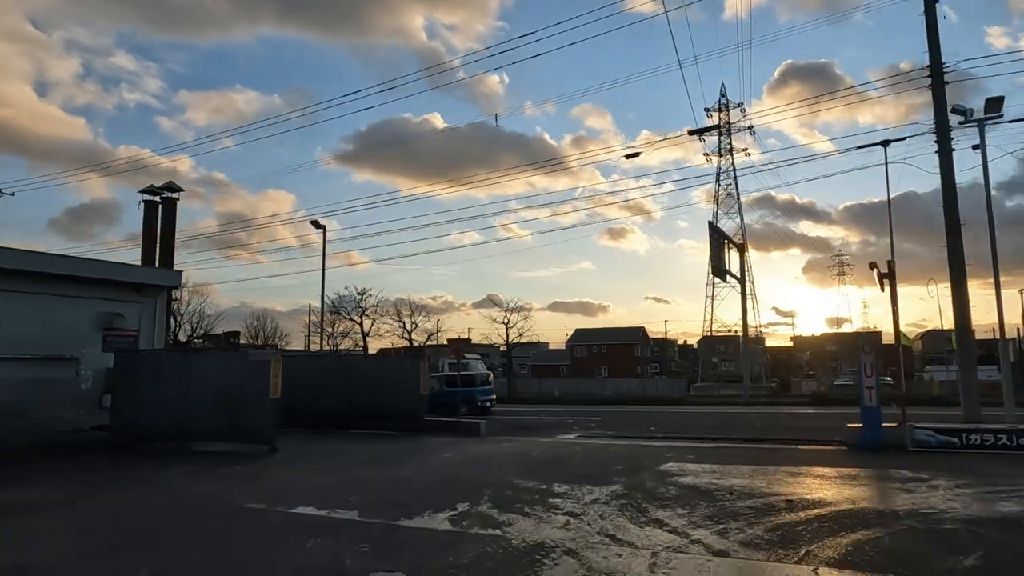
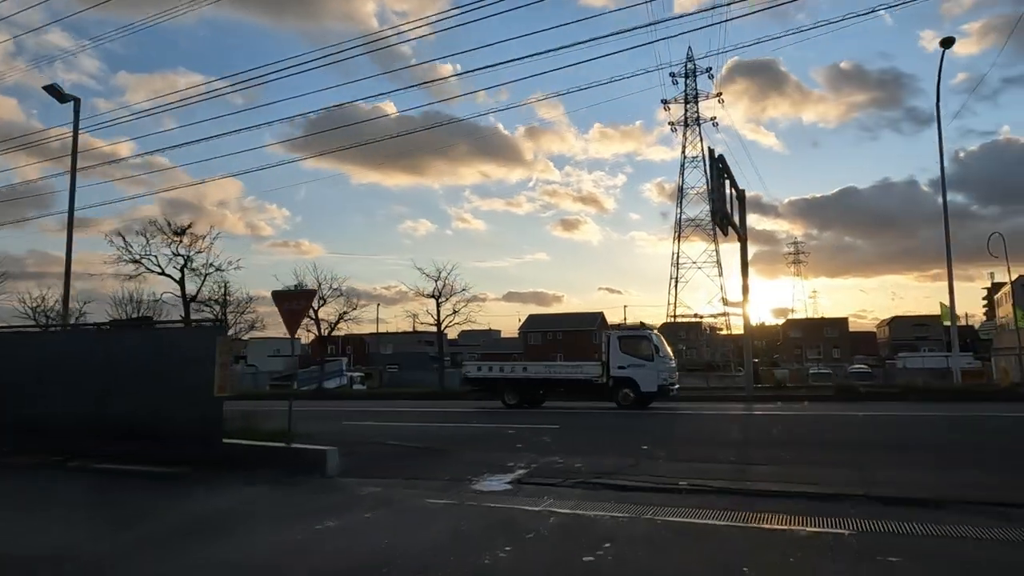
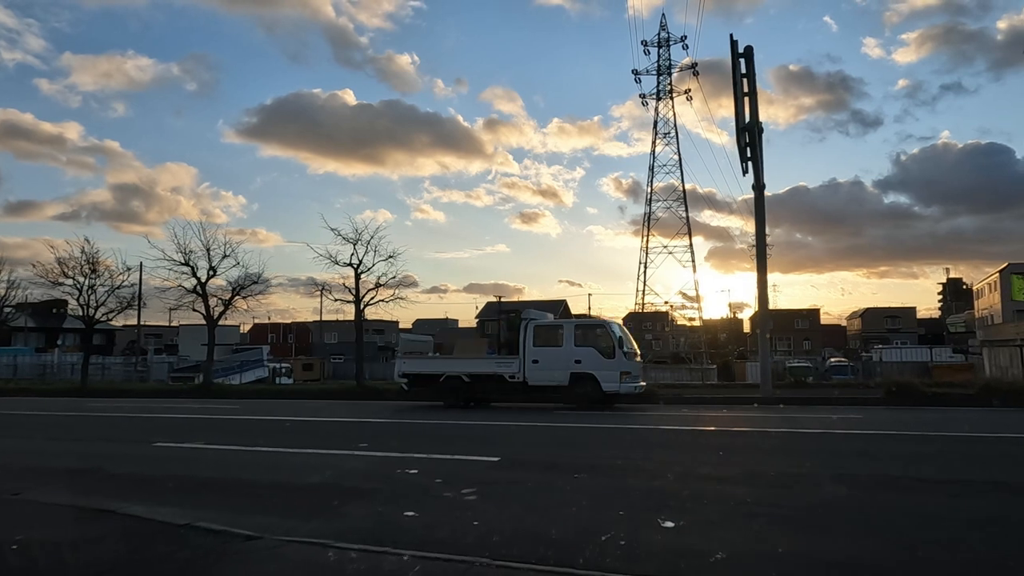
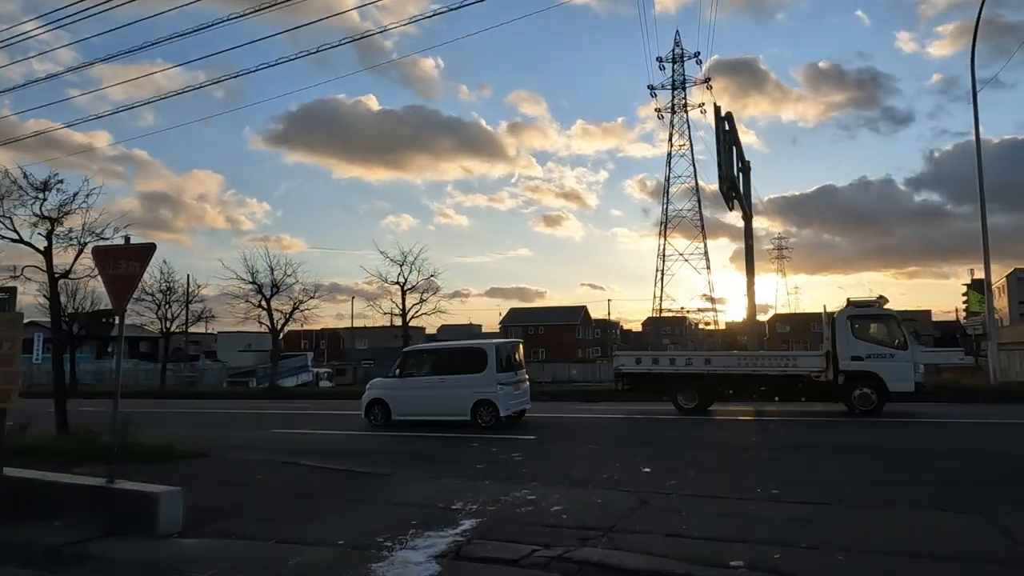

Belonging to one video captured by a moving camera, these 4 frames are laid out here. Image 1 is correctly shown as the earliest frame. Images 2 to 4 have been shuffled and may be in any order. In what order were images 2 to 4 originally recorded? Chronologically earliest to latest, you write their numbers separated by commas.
2, 4, 3
